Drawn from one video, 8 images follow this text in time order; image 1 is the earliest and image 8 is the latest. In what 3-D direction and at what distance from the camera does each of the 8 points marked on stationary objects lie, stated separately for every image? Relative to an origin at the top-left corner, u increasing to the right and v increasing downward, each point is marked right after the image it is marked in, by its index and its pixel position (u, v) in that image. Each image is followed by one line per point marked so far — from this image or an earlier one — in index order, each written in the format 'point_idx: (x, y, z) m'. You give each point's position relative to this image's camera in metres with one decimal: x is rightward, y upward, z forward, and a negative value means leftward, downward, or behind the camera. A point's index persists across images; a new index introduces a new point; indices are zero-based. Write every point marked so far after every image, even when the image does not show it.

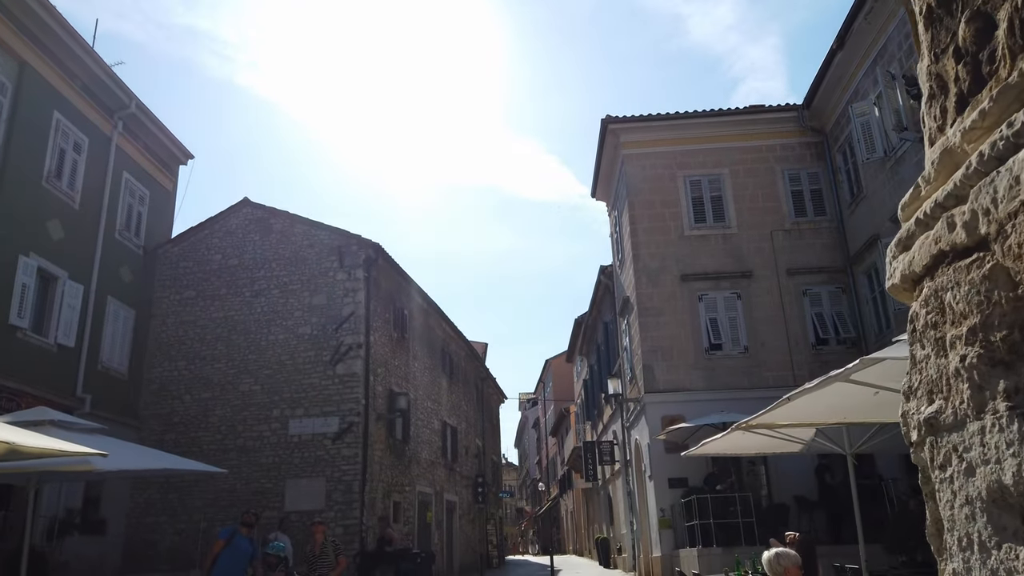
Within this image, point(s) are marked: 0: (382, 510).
0: (-2.8, -4.8, +16.6) m
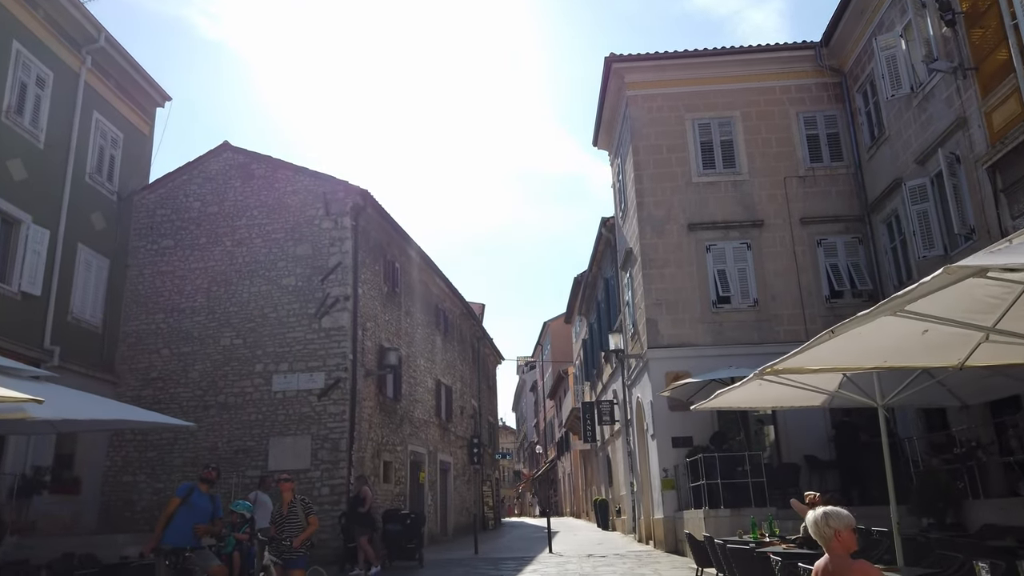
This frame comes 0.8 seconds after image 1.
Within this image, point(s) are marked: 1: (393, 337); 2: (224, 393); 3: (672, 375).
0: (-2.9, -3.8, +15.8) m
1: (-2.8, -1.1, +18.0) m
2: (-5.9, -2.1, +15.5) m
3: (+3.1, -1.7, +14.8) m
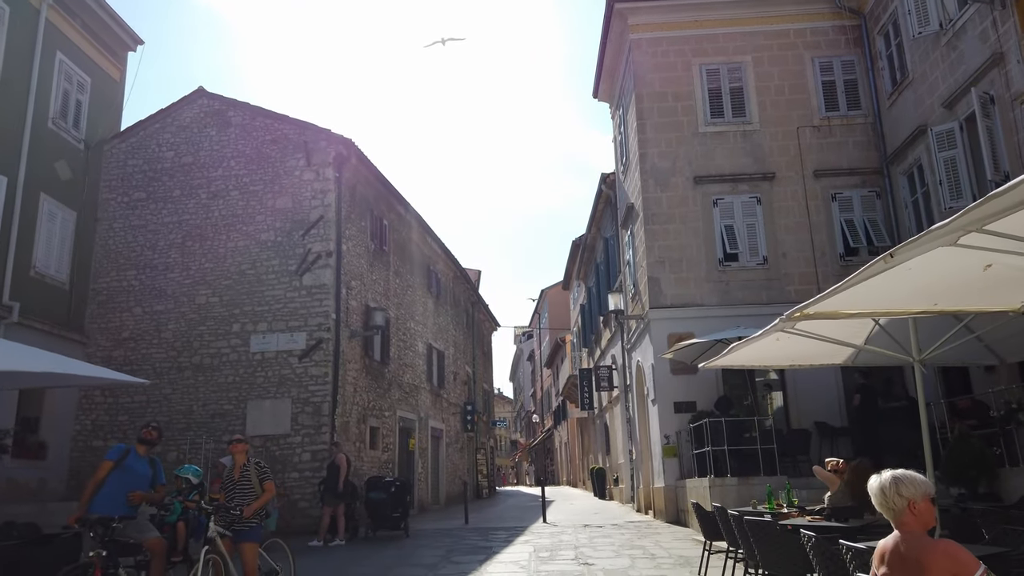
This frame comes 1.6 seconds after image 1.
0: (-3.1, -2.9, +15.0) m
1: (-2.9, -0.2, +17.1) m
2: (-6.0, -1.3, +14.6) m
3: (+3.0, -0.9, +13.9) m
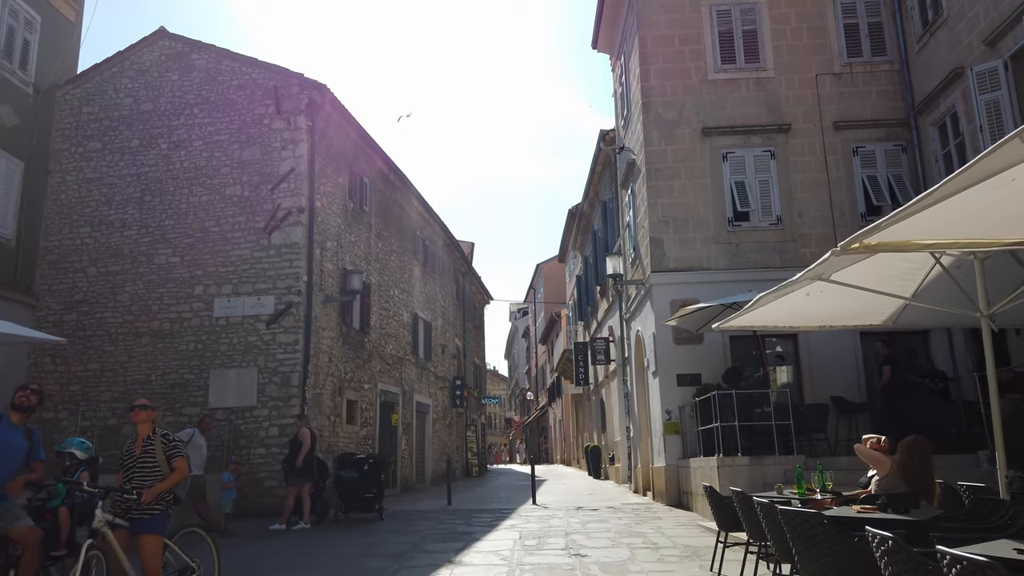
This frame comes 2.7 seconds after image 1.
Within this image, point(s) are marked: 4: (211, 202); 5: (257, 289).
0: (-3.3, -2.2, +13.8) m
1: (-3.1, +0.6, +15.8) m
2: (-6.2, -0.5, +13.4) m
3: (+2.8, -0.3, +12.7) m
4: (-5.4, +1.5, +13.6) m
5: (-4.4, 0.0, +13.2) m
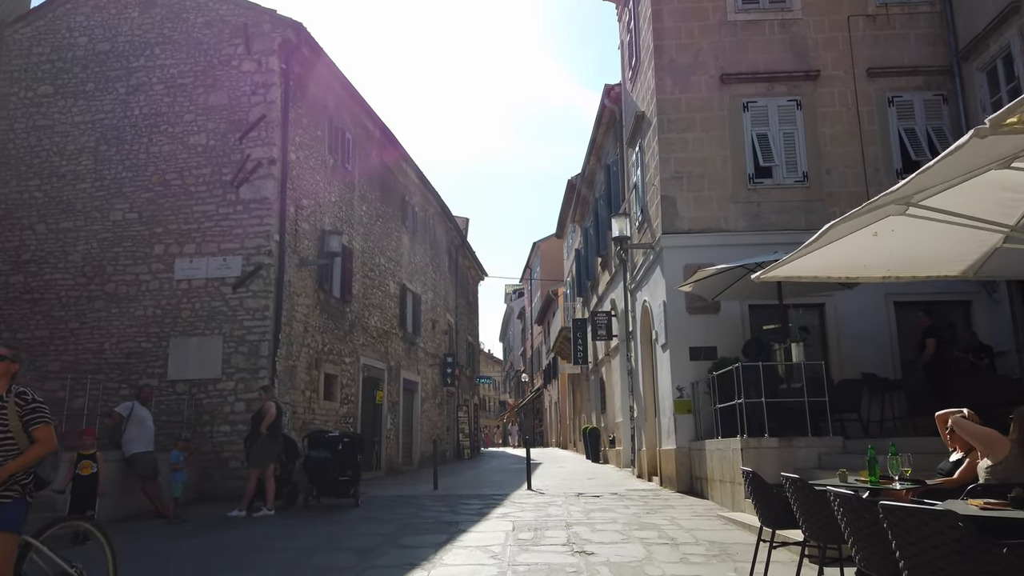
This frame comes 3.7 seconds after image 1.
0: (-3.4, -1.6, +12.5) m
1: (-3.2, +1.2, +14.4) m
2: (-6.3, +0.1, +12.0) m
3: (+2.7, +0.3, +11.4) m
4: (-5.5, +2.2, +12.2) m
5: (-4.5, +0.6, +11.8) m
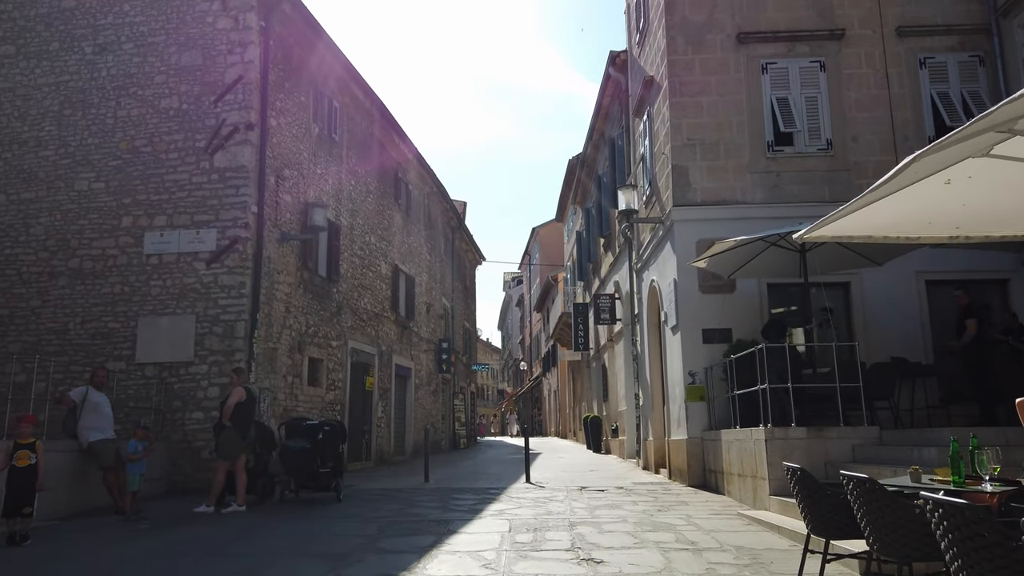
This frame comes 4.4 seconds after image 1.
0: (-3.4, -1.2, +11.6) m
1: (-3.3, +1.6, +13.5) m
2: (-6.3, +0.5, +11.1) m
3: (+2.6, +0.6, +10.5) m
4: (-5.5, +2.5, +11.3) m
5: (-4.5, +1.0, +10.9) m
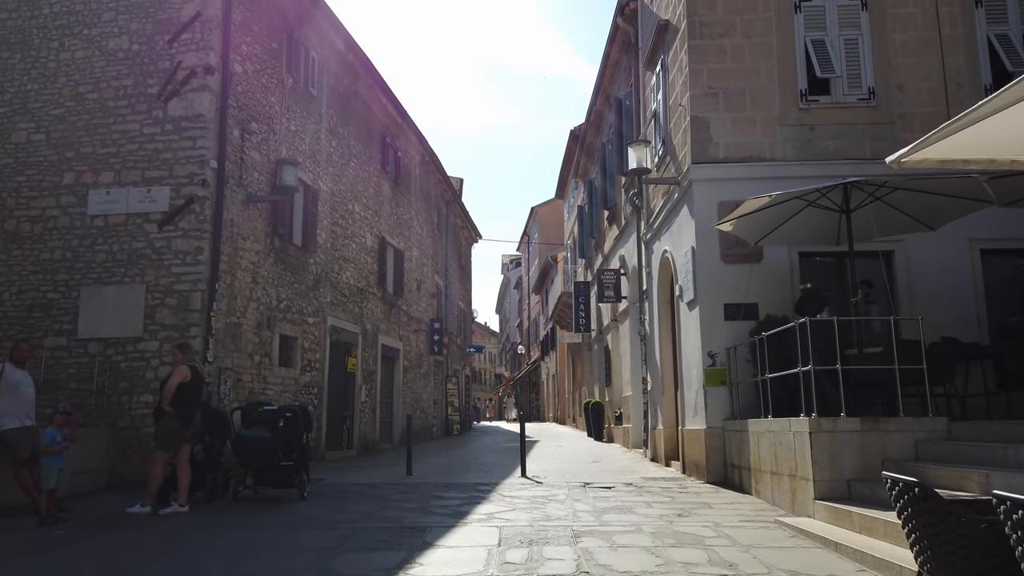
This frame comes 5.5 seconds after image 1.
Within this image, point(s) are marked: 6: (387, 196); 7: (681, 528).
0: (-3.5, -0.8, +10.3) m
1: (-3.3, +2.1, +12.2) m
2: (-6.4, +0.9, +9.8) m
3: (+2.6, +1.0, +9.1) m
4: (-5.5, +3.0, +9.9) m
5: (-4.6, +1.4, +9.6) m
6: (-2.7, +2.0, +16.6) m
7: (+1.3, -1.9, +6.0) m
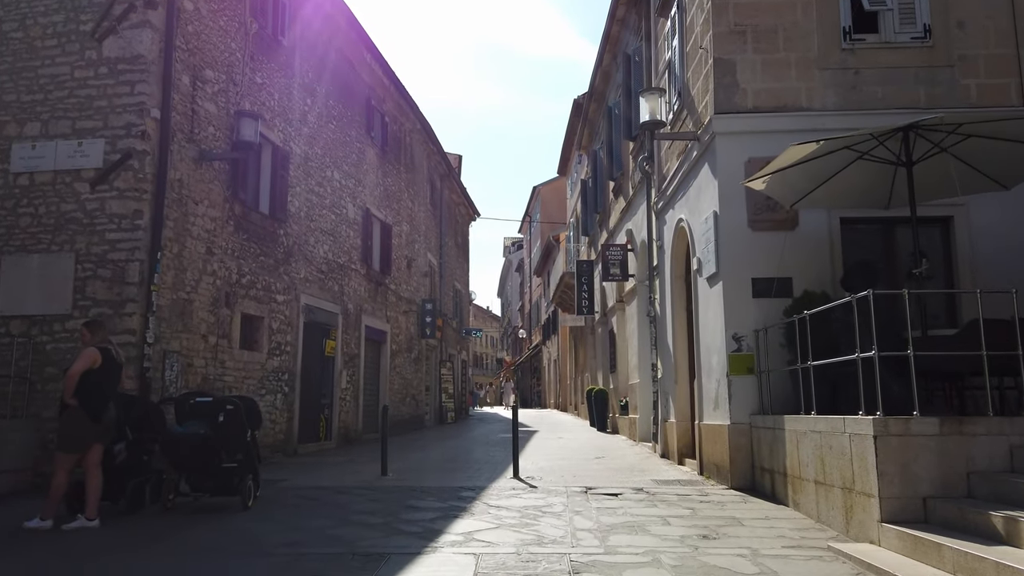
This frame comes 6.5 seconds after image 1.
0: (-3.6, -0.4, +9.0) m
1: (-3.4, +2.5, +10.8) m
2: (-6.5, +1.2, +8.5) m
3: (+2.5, +1.3, +7.8) m
4: (-5.6, +3.3, +8.6) m
5: (-4.7, +1.7, +8.2) m
6: (-2.8, +2.5, +15.2) m
7: (+1.2, -1.6, +4.7) m
